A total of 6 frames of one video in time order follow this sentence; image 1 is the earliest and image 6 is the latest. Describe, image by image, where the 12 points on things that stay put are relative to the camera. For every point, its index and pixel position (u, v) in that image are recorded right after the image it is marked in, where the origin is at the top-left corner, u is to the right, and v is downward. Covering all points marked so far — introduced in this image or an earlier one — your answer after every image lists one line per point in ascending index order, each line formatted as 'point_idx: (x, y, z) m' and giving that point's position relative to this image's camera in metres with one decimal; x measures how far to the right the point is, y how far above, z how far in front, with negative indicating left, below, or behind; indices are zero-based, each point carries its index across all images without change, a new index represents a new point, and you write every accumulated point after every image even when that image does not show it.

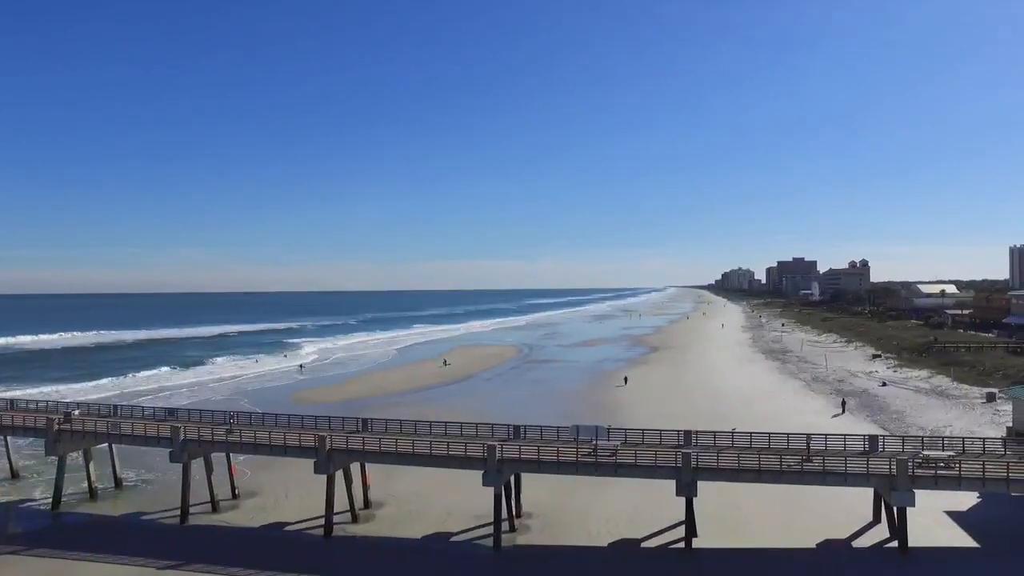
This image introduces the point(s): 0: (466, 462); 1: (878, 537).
0: (-1.3, -5.0, +19.3) m
1: (+10.1, -6.8, +18.1) m
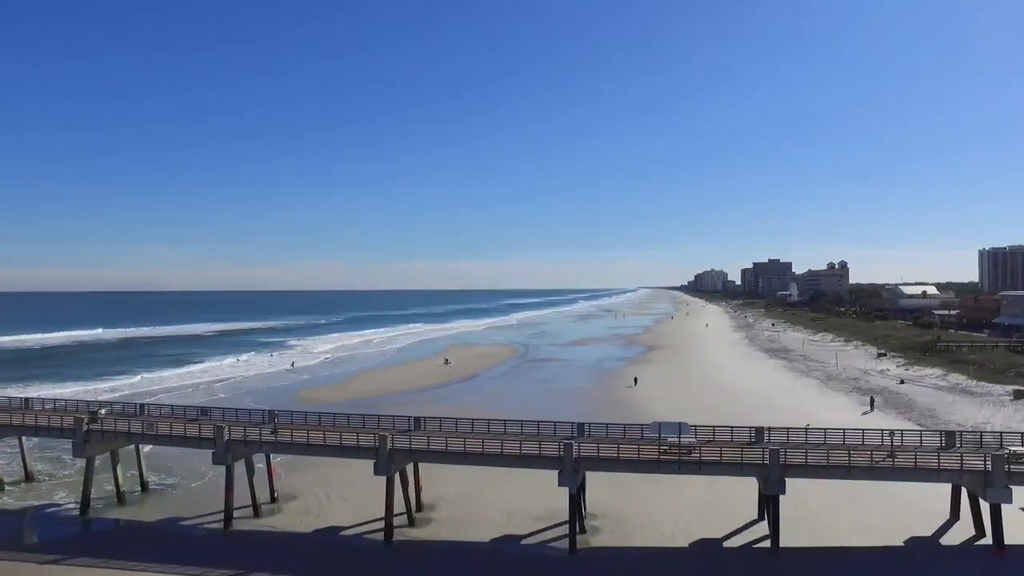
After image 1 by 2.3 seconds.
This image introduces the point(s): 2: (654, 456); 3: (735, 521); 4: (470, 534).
0: (+0.8, -4.8, +18.5) m
1: (+12.2, -6.7, +18.0) m
2: (+4.0, -4.6, +18.3) m
3: (+6.7, -6.9, +19.9) m
4: (-1.2, -7.3, +19.8) m
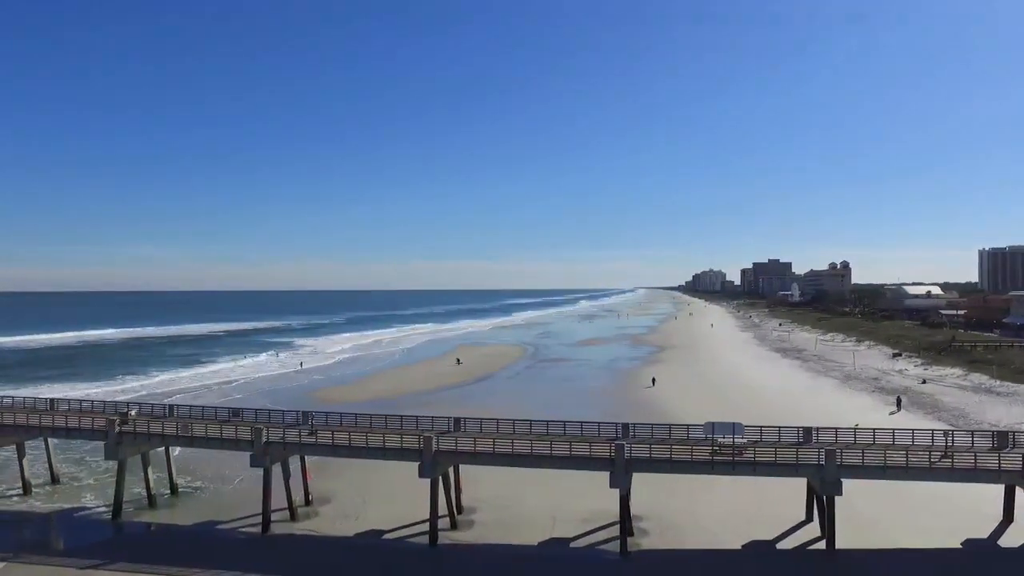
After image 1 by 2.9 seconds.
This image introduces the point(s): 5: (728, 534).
0: (+2.2, -4.8, +18.2) m
1: (+13.6, -6.6, +17.8) m
2: (+5.3, -4.6, +18.1) m
3: (+8.1, -6.9, +19.6) m
4: (+0.1, -7.3, +19.5) m
5: (+6.3, -7.1, +19.2) m
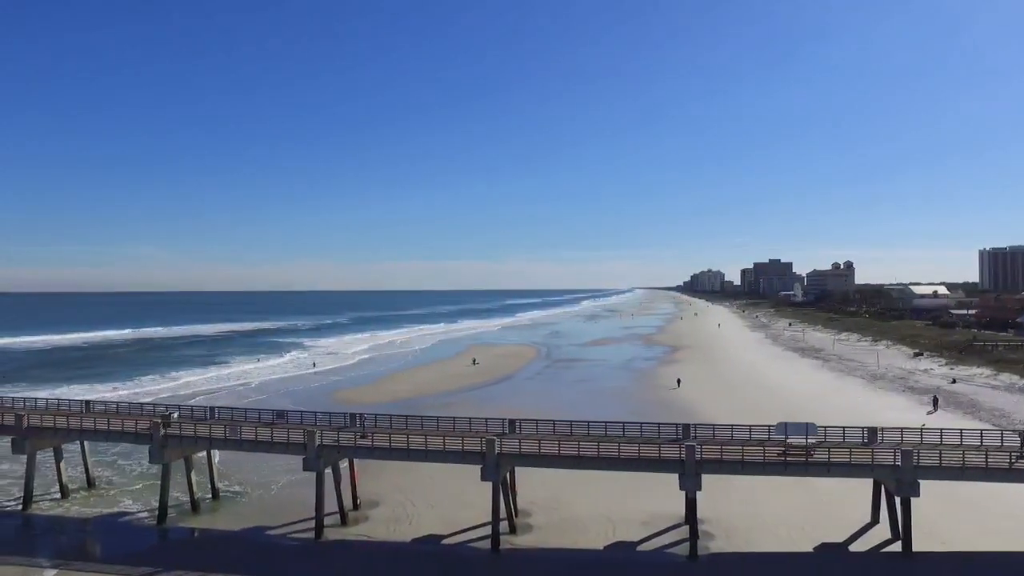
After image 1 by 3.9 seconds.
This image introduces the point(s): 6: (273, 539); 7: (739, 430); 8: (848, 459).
0: (+4.0, -4.7, +17.8) m
1: (+15.4, -6.6, +17.5) m
2: (+7.1, -4.5, +17.7) m
3: (+9.8, -6.8, +19.3) m
4: (+1.9, -7.3, +19.0) m
5: (+8.1, -7.0, +18.8) m
6: (-7.1, -7.4, +19.7) m
7: (+6.7, -4.2, +19.6) m
8: (+8.8, -4.5, +17.5) m
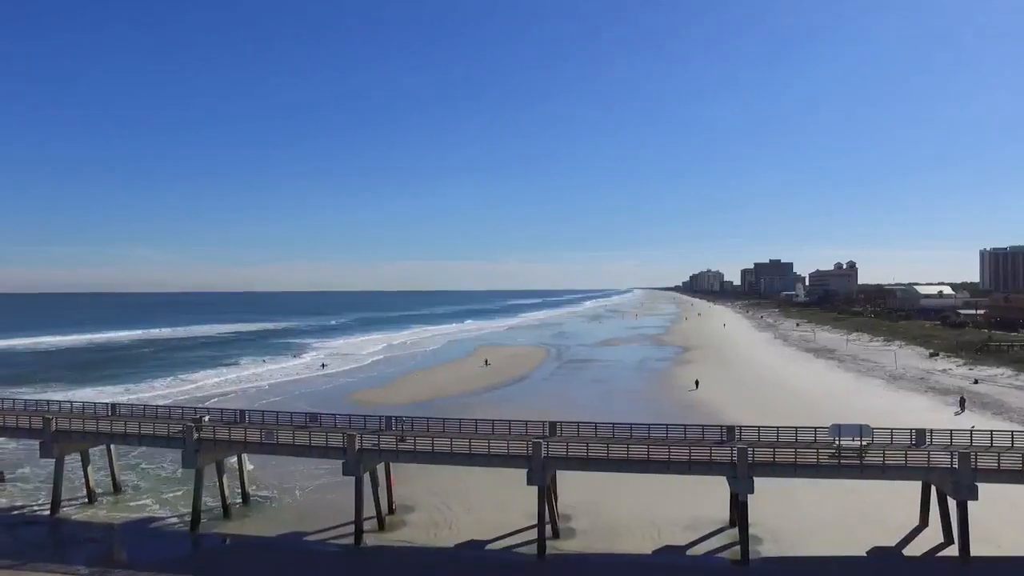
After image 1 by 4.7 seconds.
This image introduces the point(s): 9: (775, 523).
0: (+5.2, -4.7, +17.5) m
1: (+16.7, -6.6, +17.3) m
2: (+8.4, -4.5, +17.4) m
3: (+11.1, -6.8, +19.0) m
4: (+3.2, -7.3, +18.7) m
5: (+9.3, -7.0, +18.5) m
6: (-5.8, -7.4, +19.2) m
7: (+7.9, -4.2, +19.3) m
8: (+10.1, -4.5, +17.2) m
9: (+7.8, -7.0, +19.7) m
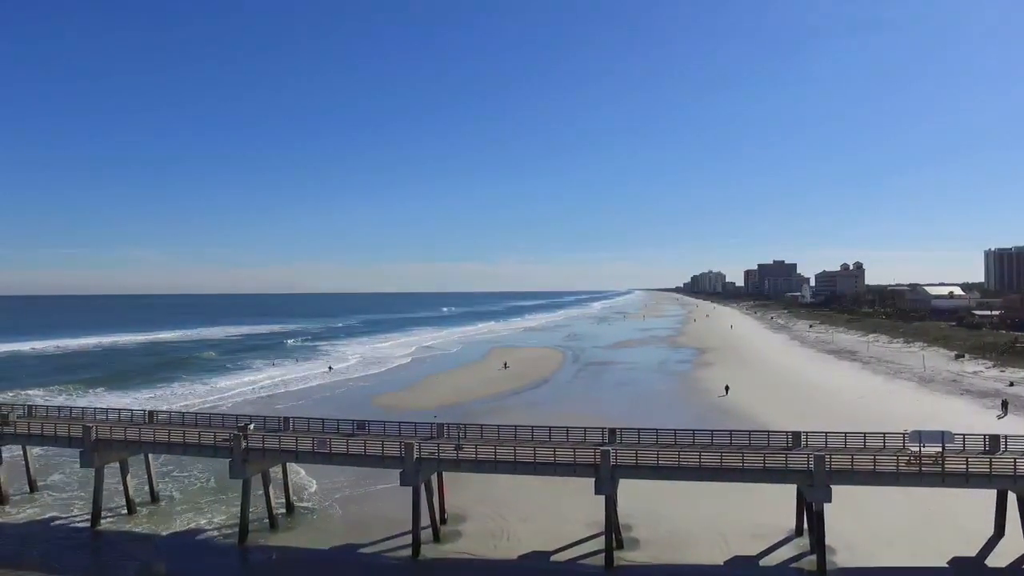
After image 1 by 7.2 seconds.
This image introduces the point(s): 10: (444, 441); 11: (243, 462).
0: (+7.0, -4.8, +16.9) m
1: (+18.4, -6.6, +16.8) m
2: (+10.2, -4.6, +16.8) m
3: (+12.9, -6.9, +18.5) m
4: (+4.9, -7.3, +18.1) m
5: (+11.1, -7.1, +18.0) m
6: (-4.1, -7.5, +18.5) m
7: (+9.7, -4.3, +18.8) m
8: (+11.9, -4.5, +16.6) m
9: (+9.5, -7.0, +19.2) m
10: (-2.1, -4.5, +19.6) m
11: (-7.7, -5.0, +19.0) m
